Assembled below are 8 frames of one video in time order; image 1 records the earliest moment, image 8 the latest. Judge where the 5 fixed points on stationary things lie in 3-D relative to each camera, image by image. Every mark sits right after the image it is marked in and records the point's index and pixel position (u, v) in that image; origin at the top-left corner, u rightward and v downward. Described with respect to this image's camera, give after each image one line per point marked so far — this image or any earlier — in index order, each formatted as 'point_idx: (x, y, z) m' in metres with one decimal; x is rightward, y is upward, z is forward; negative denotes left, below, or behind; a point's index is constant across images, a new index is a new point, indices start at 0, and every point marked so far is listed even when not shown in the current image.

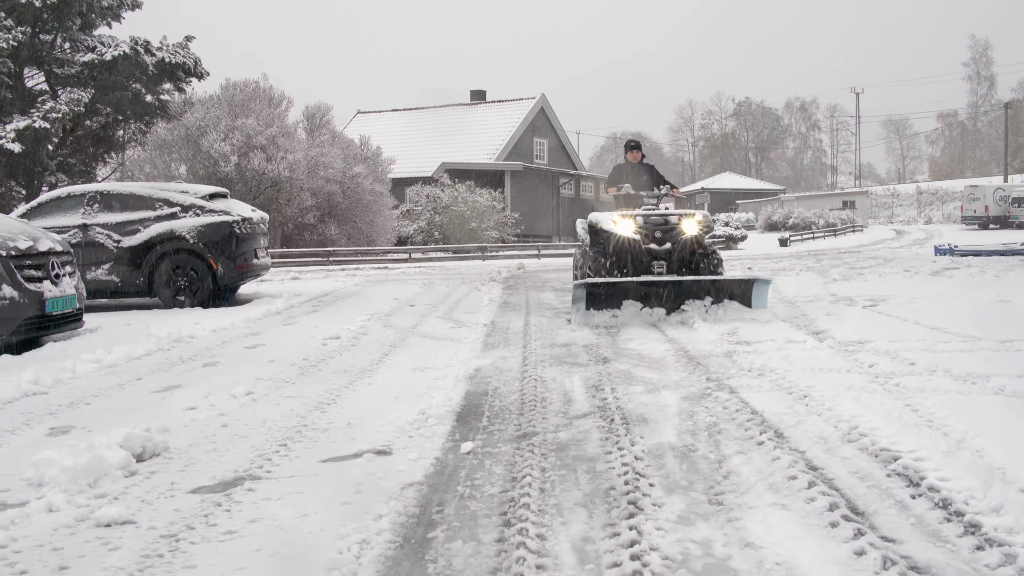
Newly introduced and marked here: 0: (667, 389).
0: (+0.5, -0.3, +4.3) m
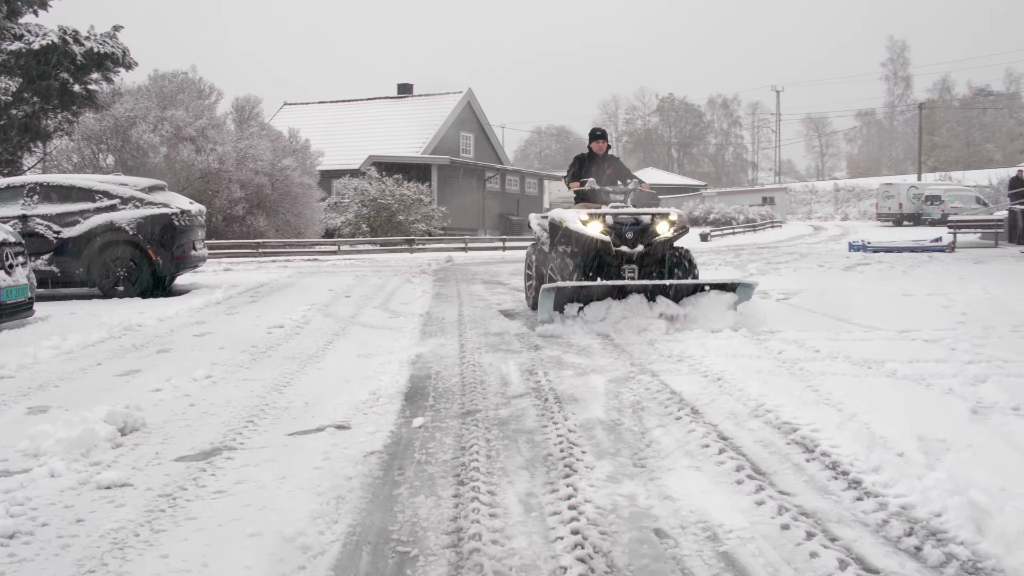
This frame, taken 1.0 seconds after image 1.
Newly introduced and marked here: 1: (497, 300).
0: (+0.3, -0.3, +4.8) m
1: (-0.1, -0.1, +9.2) m
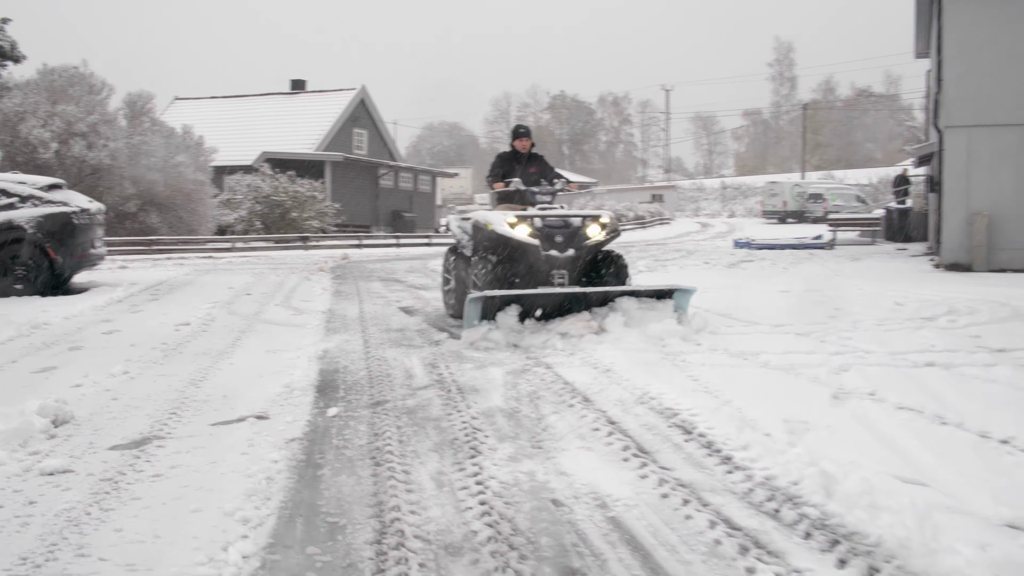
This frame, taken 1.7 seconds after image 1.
0: (-0.1, -0.3, +5.1) m
1: (-0.8, -0.1, +9.4) m
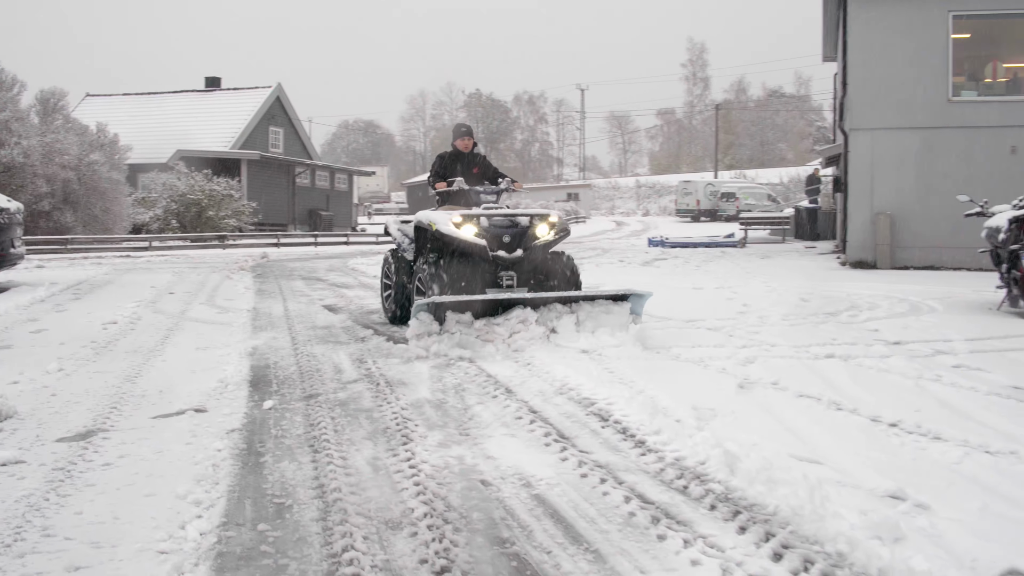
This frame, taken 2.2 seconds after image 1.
0: (-0.4, -0.3, +5.3) m
1: (-1.4, 0.0, +9.6) m
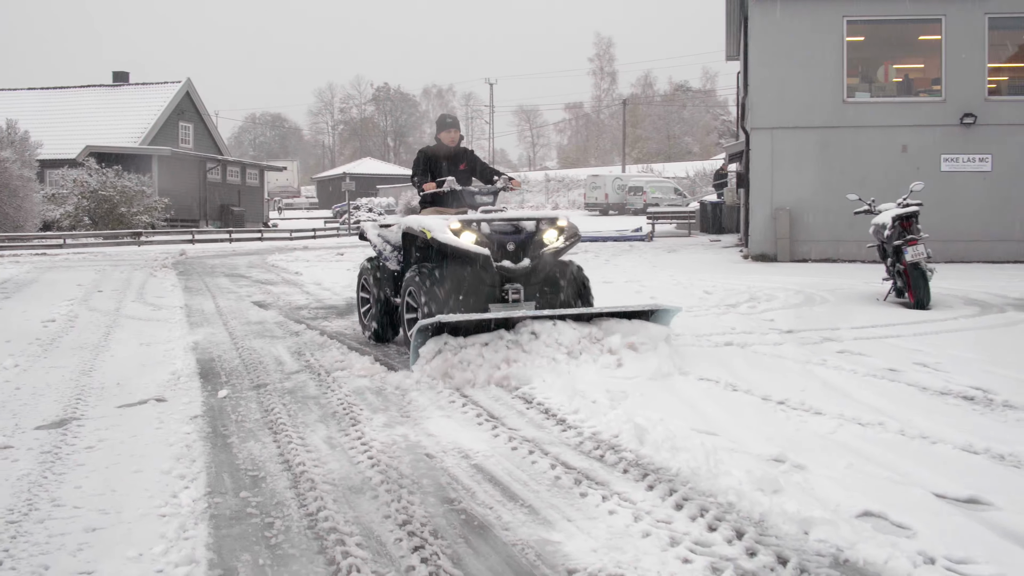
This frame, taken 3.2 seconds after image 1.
0: (-0.7, -0.3, +5.8) m
1: (-2.0, 0.0, +10.0) m
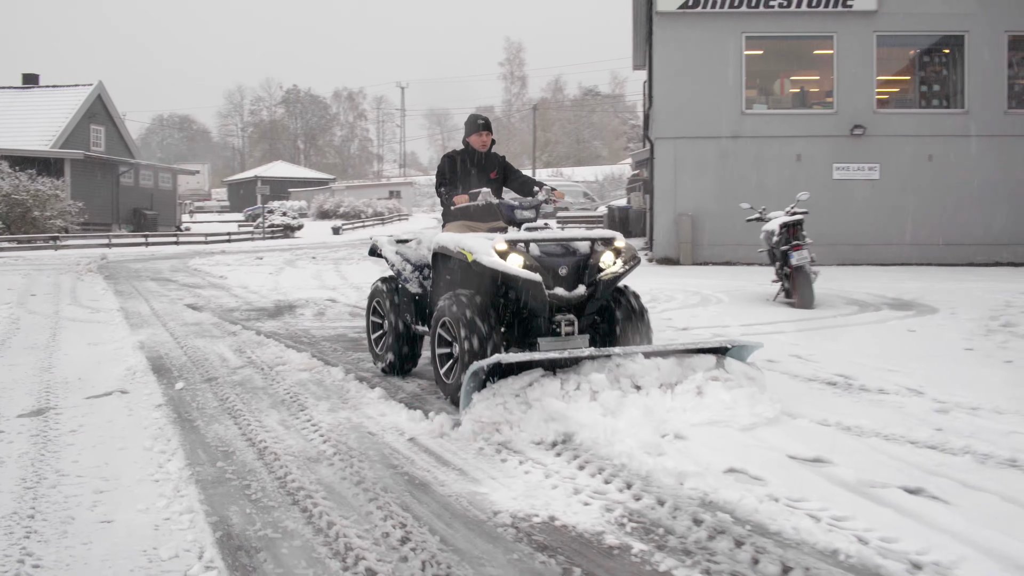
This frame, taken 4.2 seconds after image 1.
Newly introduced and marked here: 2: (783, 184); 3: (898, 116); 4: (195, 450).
0: (-1.0, -0.3, +6.3) m
1: (-2.6, -0.1, +10.4) m
2: (+2.8, +1.1, +13.5) m
3: (+3.9, +1.7, +13.4) m
4: (-0.9, -0.5, +3.8) m
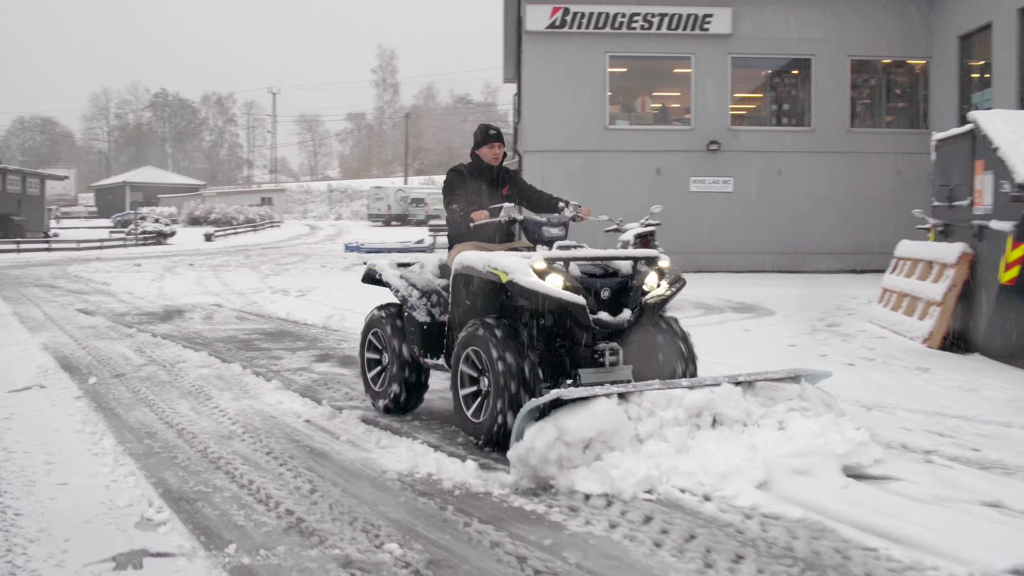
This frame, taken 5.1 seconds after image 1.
0: (-1.7, -0.3, +6.9) m
1: (-3.7, -0.1, +10.8) m
2: (+1.4, +1.0, +14.5) m
3: (+2.6, +1.7, +14.4) m
4: (-1.3, -0.5, +4.4) m
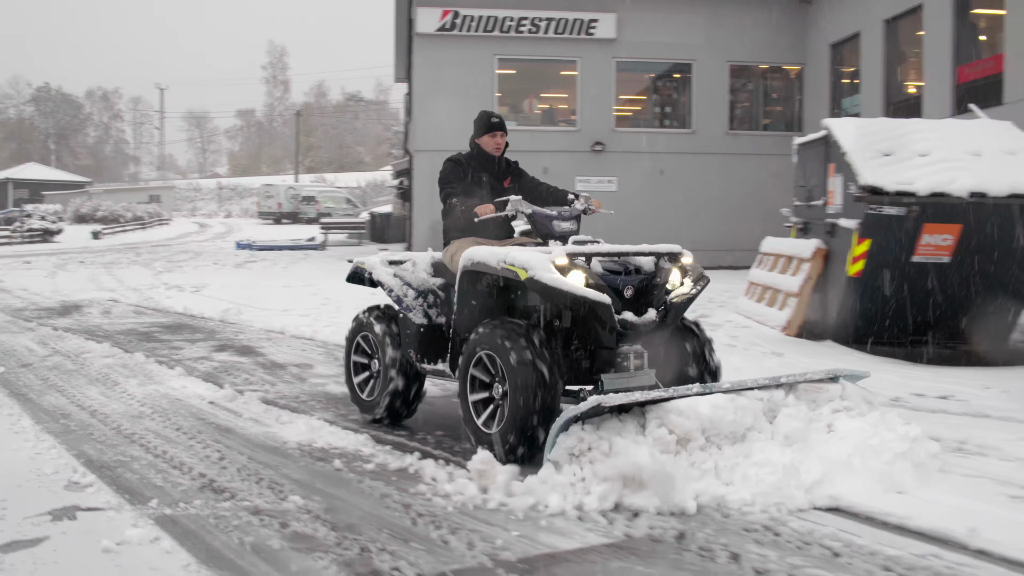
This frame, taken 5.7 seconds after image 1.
0: (-2.3, -0.3, +7.2) m
1: (-4.6, -0.1, +11.0) m
2: (+0.2, +1.1, +15.0) m
3: (+1.4, +1.7, +15.0) m
4: (-1.7, -0.4, +4.7) m
